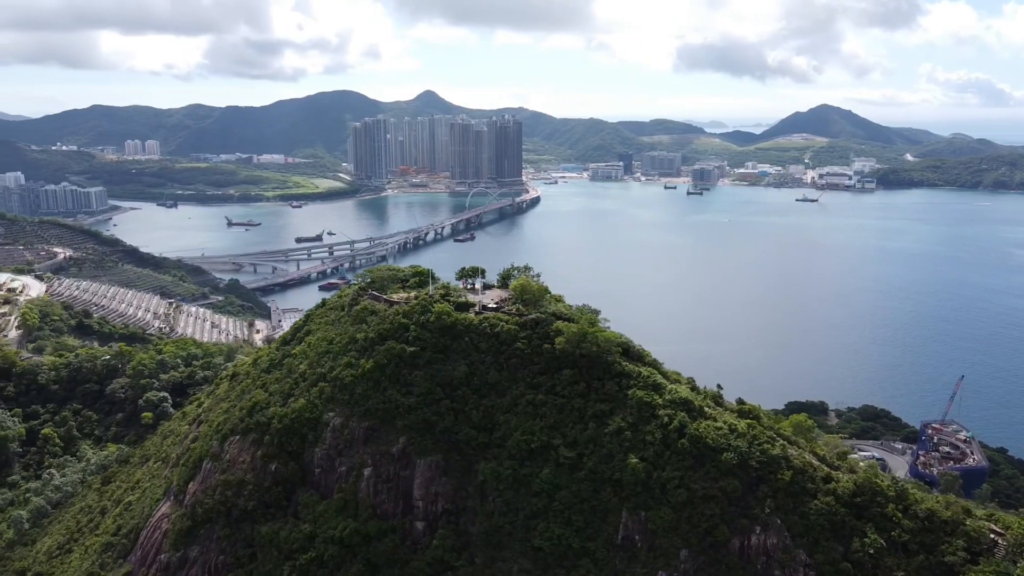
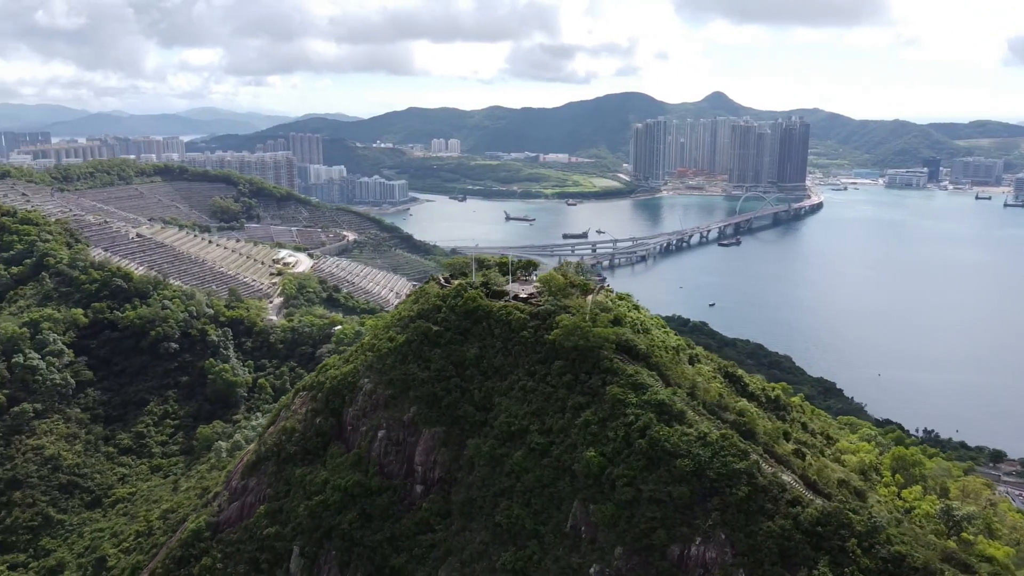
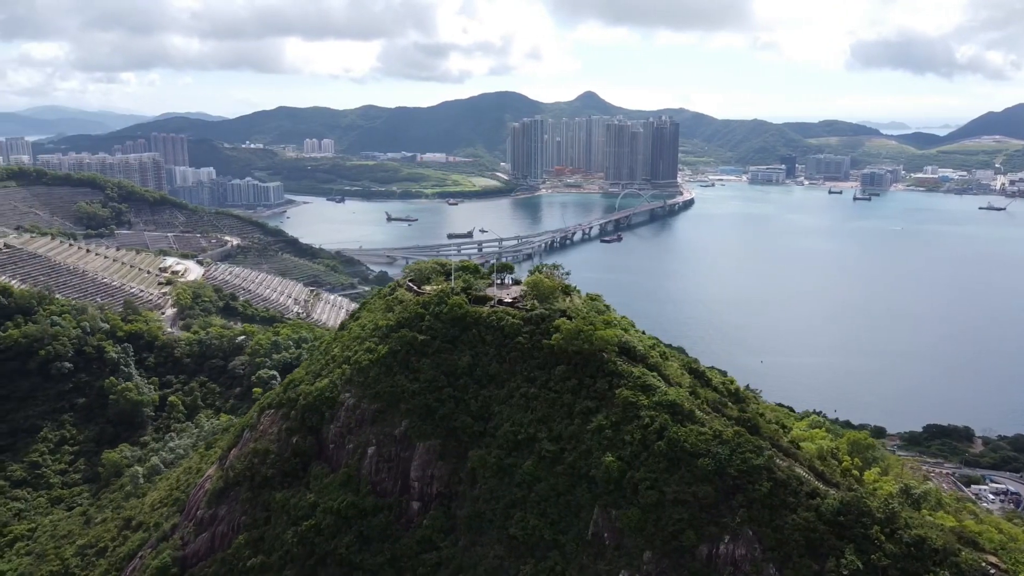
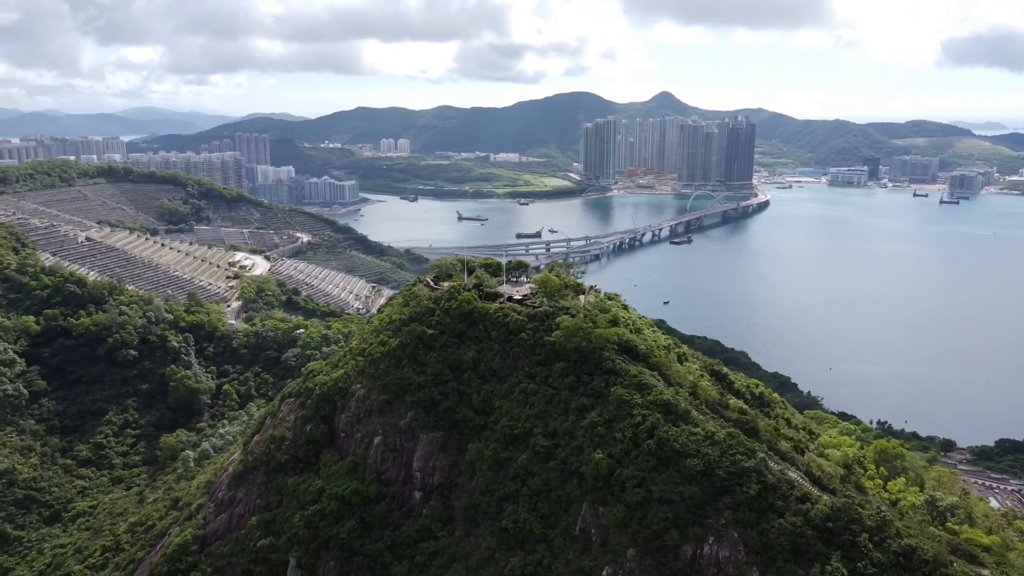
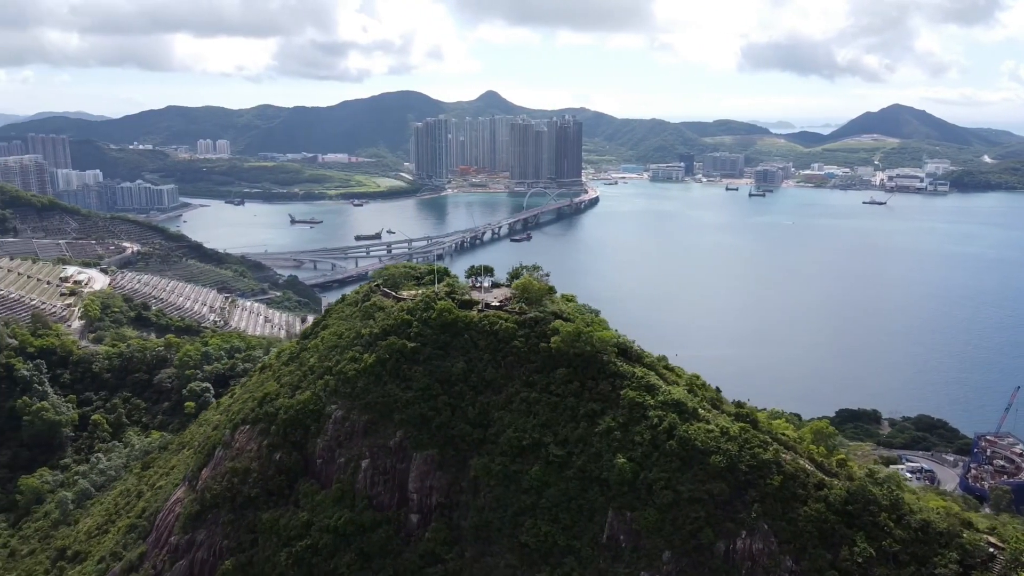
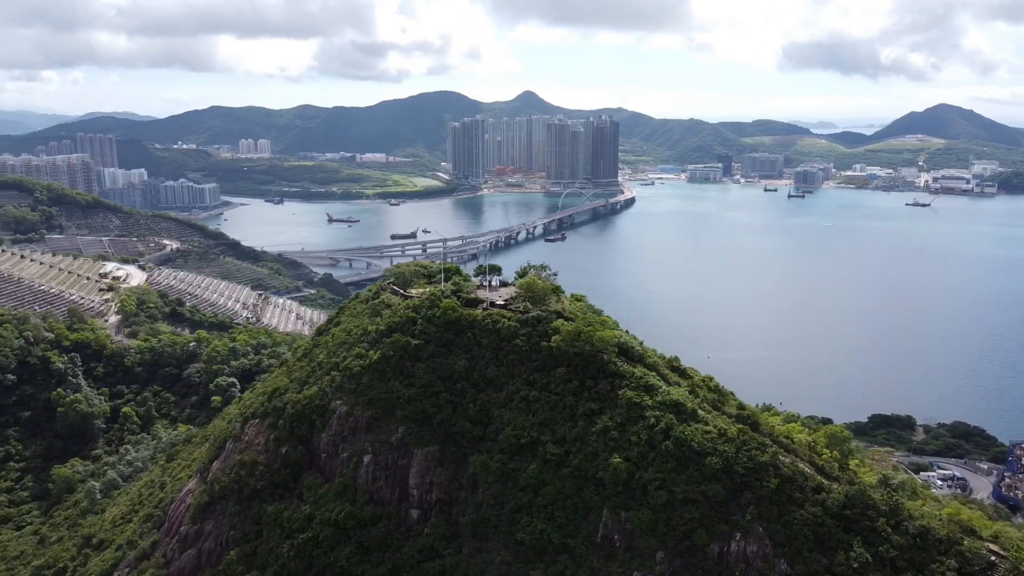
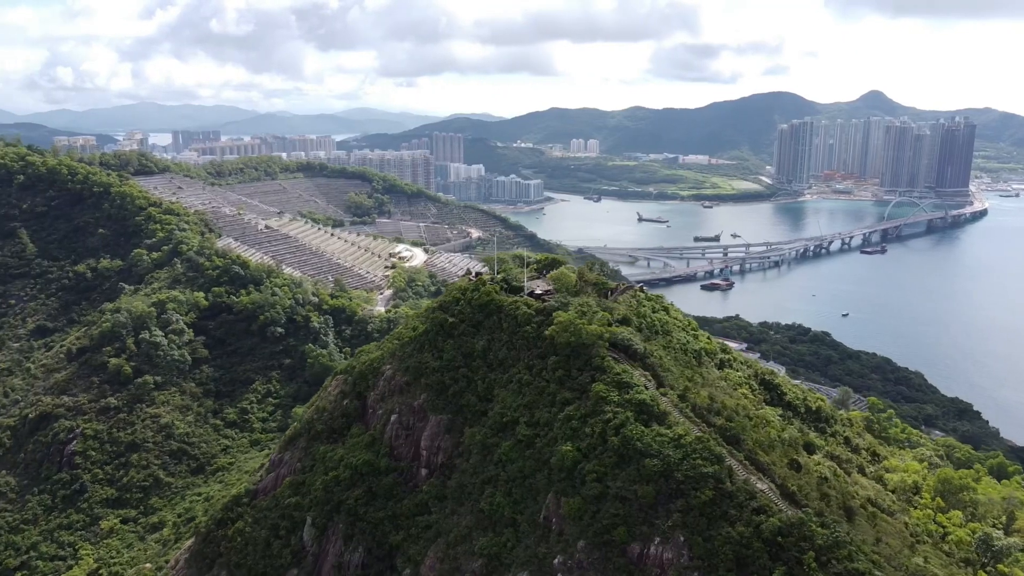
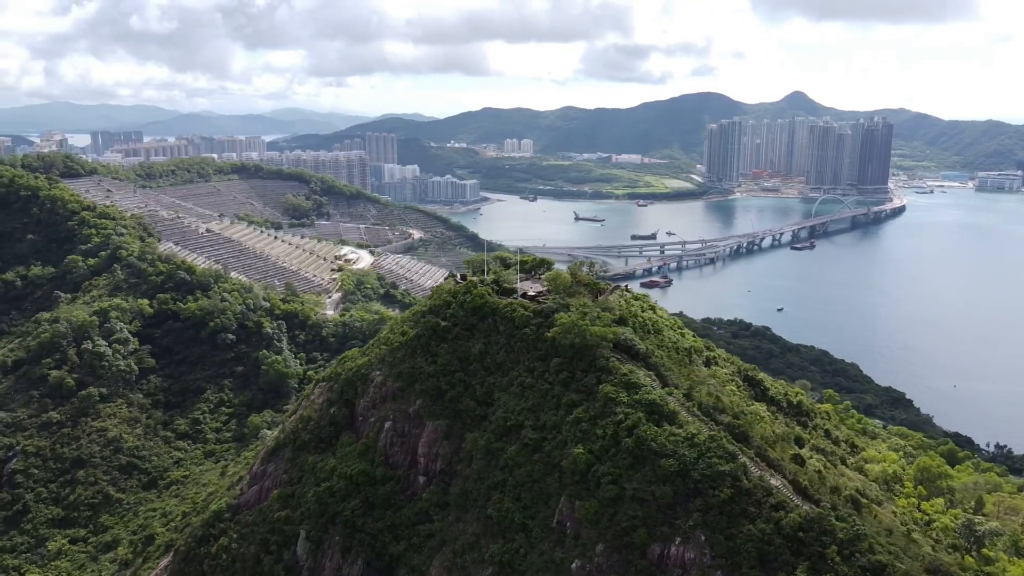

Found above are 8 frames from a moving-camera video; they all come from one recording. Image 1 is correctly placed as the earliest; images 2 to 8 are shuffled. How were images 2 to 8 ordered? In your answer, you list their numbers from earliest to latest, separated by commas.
5, 6, 3, 4, 2, 8, 7
